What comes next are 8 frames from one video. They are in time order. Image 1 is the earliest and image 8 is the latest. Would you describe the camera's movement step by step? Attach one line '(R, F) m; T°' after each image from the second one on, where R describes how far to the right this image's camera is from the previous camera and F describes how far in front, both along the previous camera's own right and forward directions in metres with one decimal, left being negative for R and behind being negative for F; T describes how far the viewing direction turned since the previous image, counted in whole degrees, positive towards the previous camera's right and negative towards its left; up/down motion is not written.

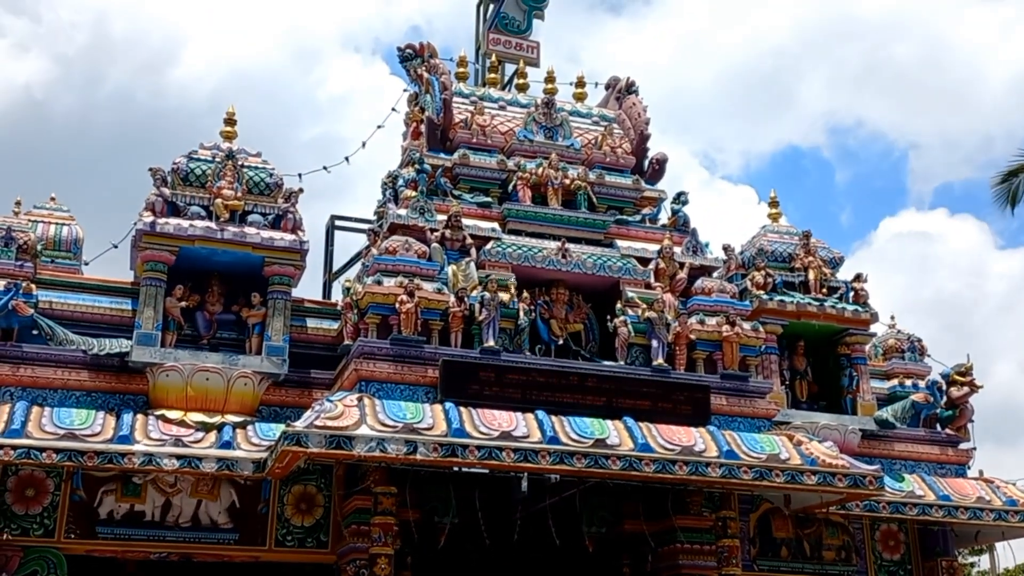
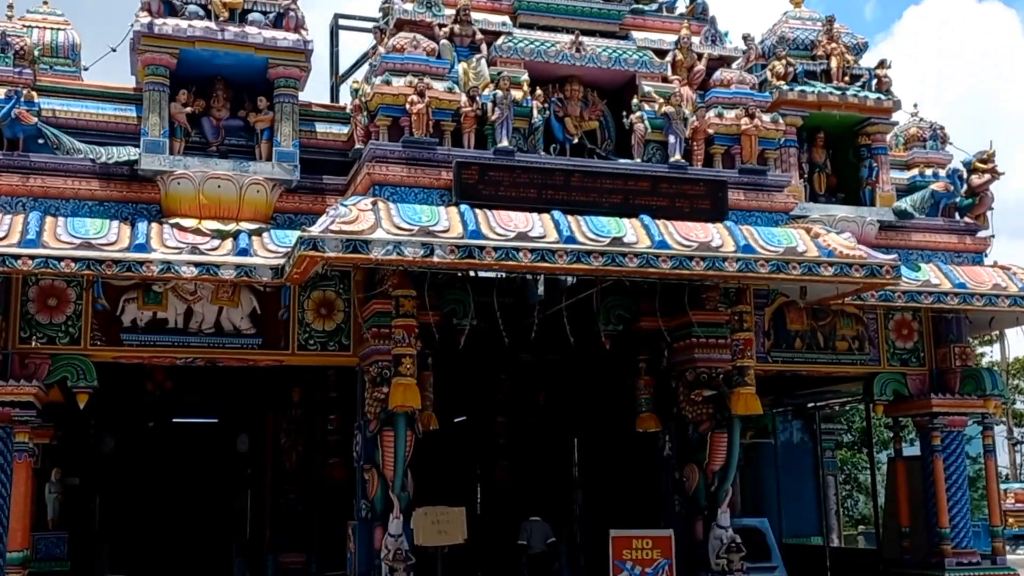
(-0.1, +0.1) m; -1°
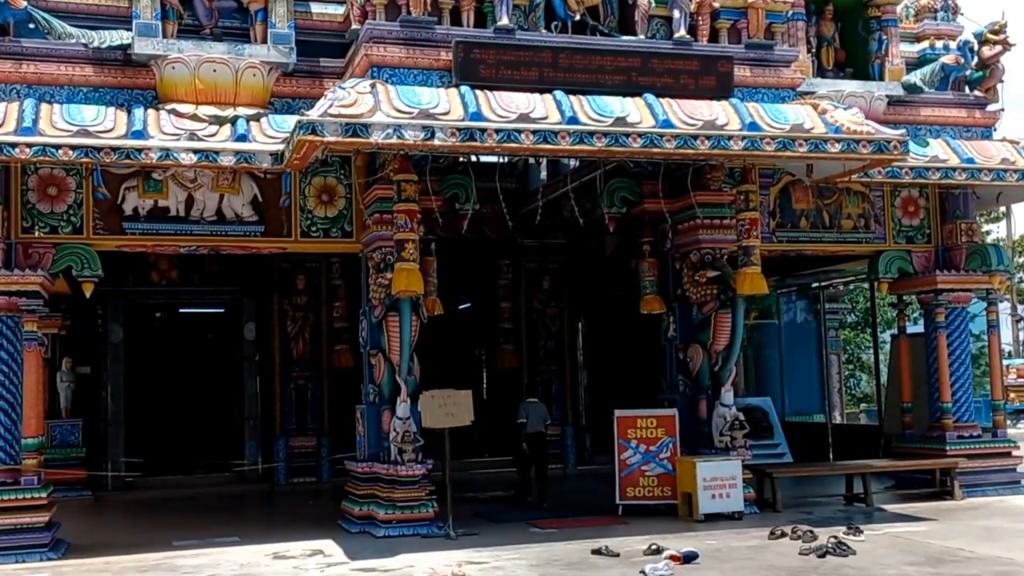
(0.0, 0.0) m; 0°
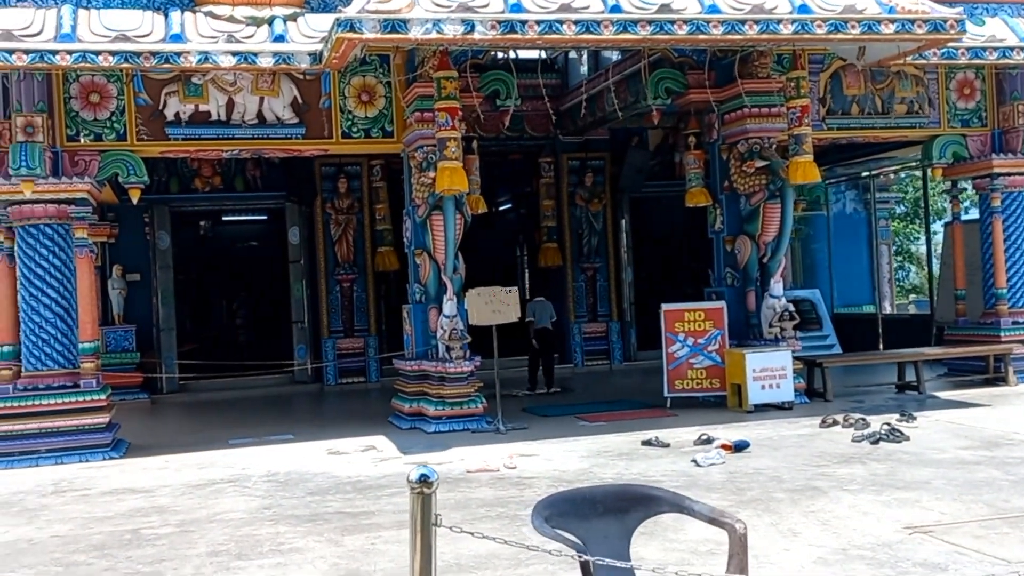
(0.0, 0.0) m; -2°
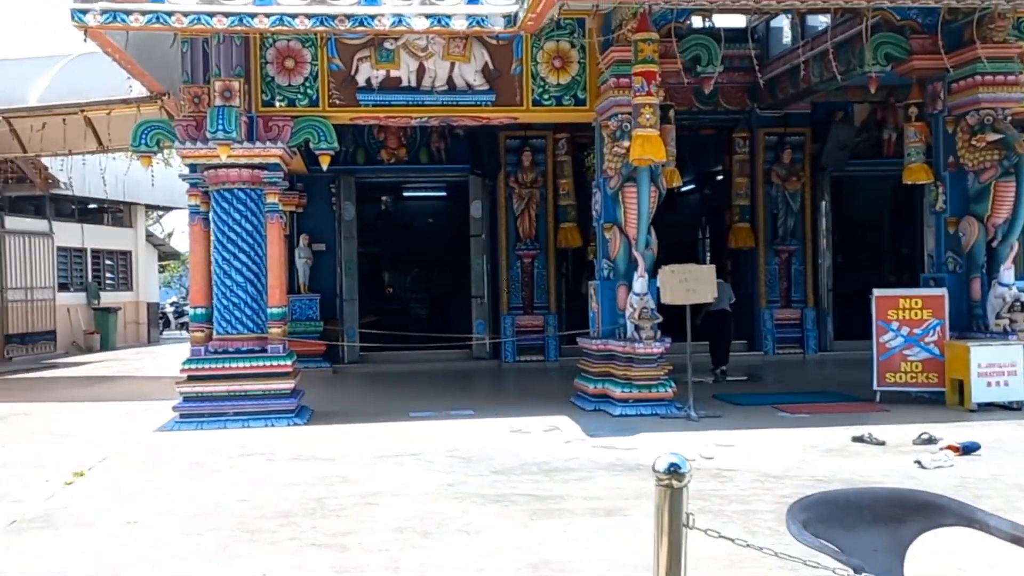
(-0.2, +0.4) m; -9°
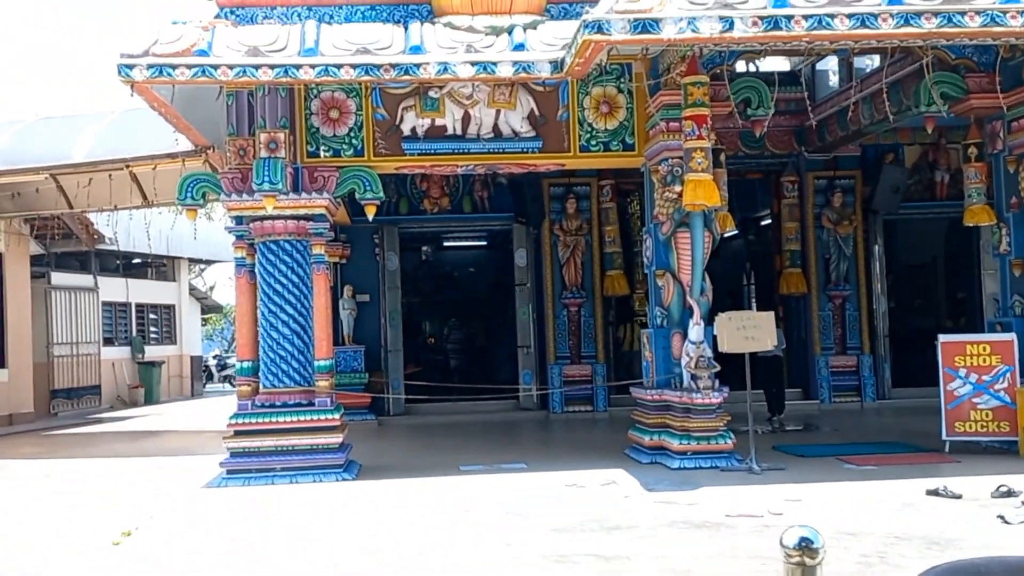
(-0.1, +0.2) m; -2°
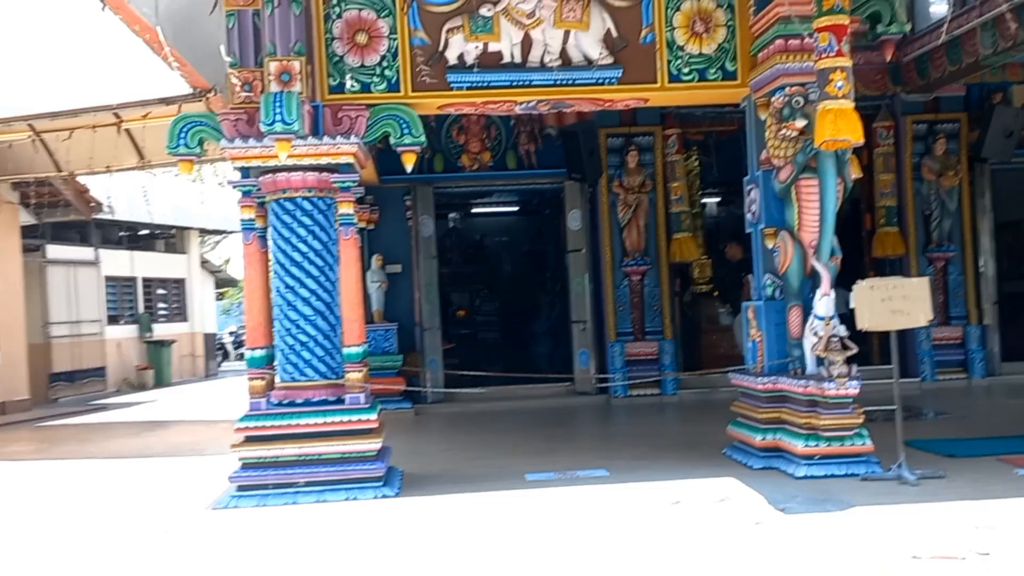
(-0.4, +1.7) m; -1°
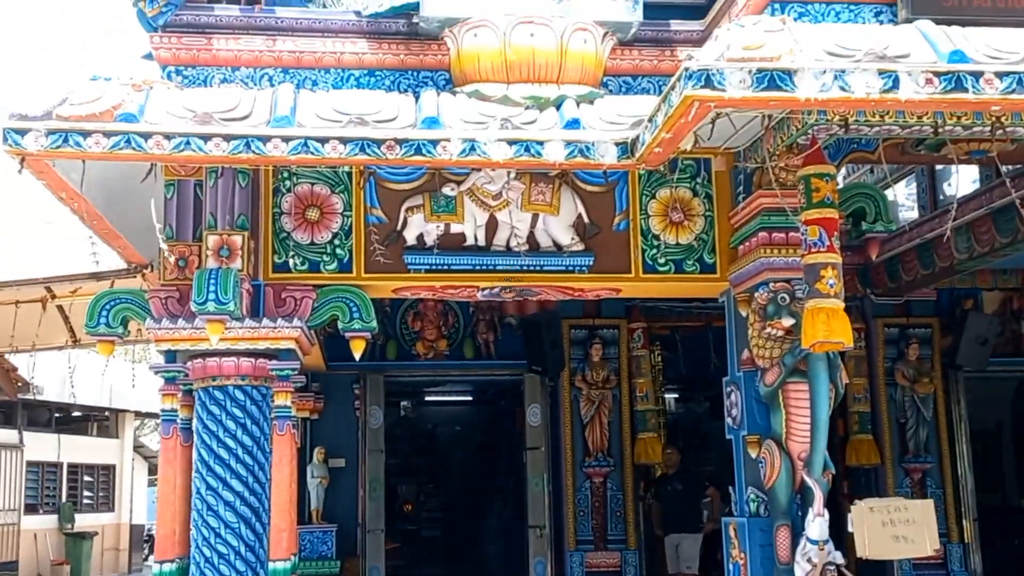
(0.0, +0.7) m; +2°
